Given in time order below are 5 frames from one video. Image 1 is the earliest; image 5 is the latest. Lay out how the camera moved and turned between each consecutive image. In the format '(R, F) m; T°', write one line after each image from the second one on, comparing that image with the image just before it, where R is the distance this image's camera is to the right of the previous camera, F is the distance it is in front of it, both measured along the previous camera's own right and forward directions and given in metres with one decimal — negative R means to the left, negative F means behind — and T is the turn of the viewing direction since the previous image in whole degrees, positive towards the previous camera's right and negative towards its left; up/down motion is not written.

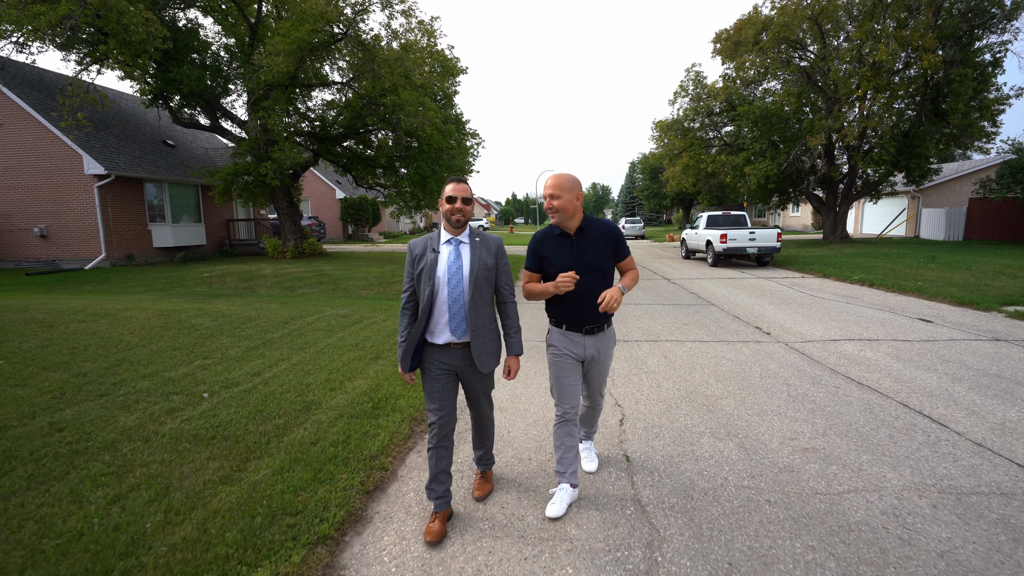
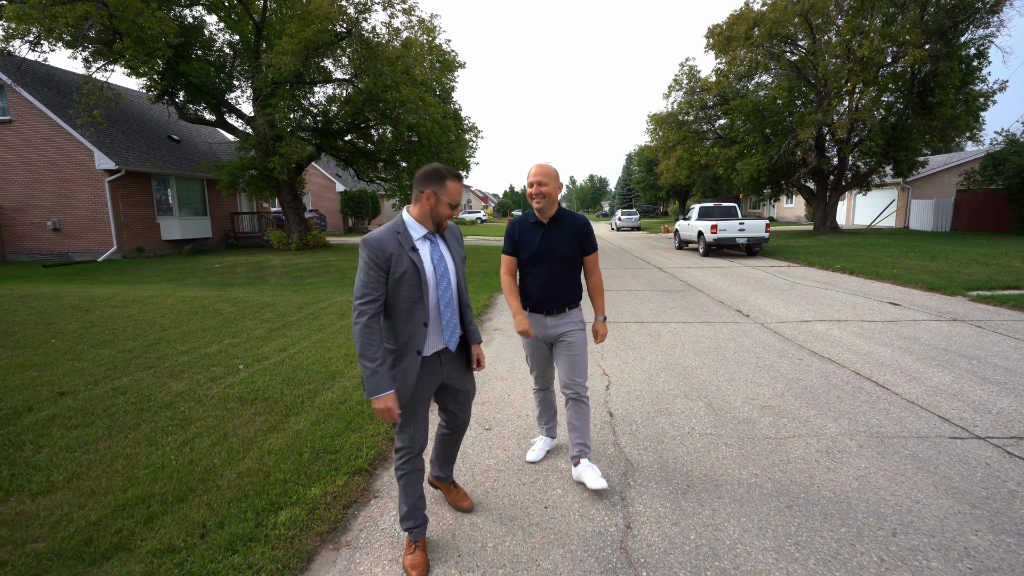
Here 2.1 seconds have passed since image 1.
(0.0, -0.6) m; 0°
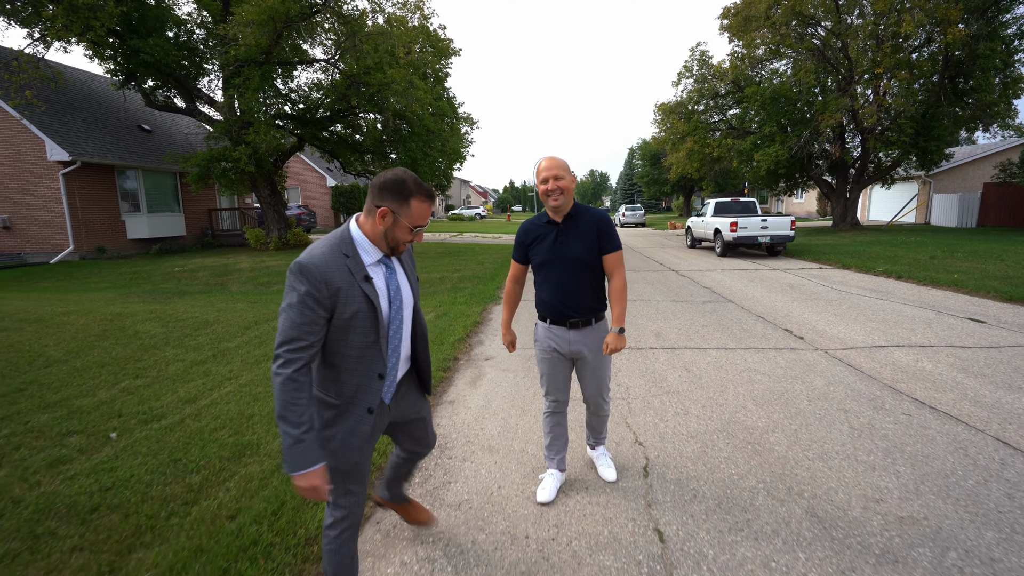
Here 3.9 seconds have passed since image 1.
(+0.1, +1.6) m; 0°
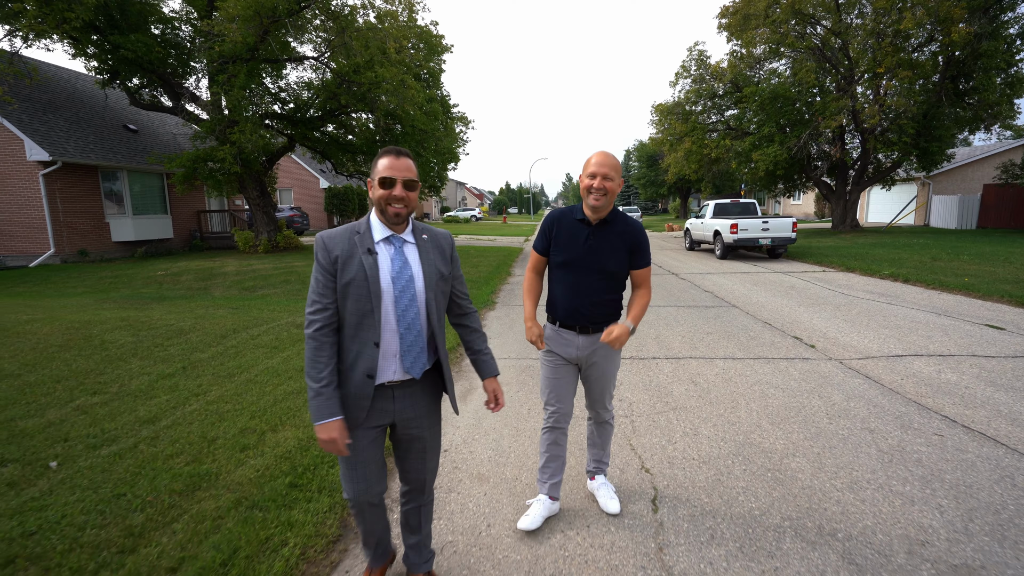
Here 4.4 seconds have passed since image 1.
(0.0, +0.4) m; 0°
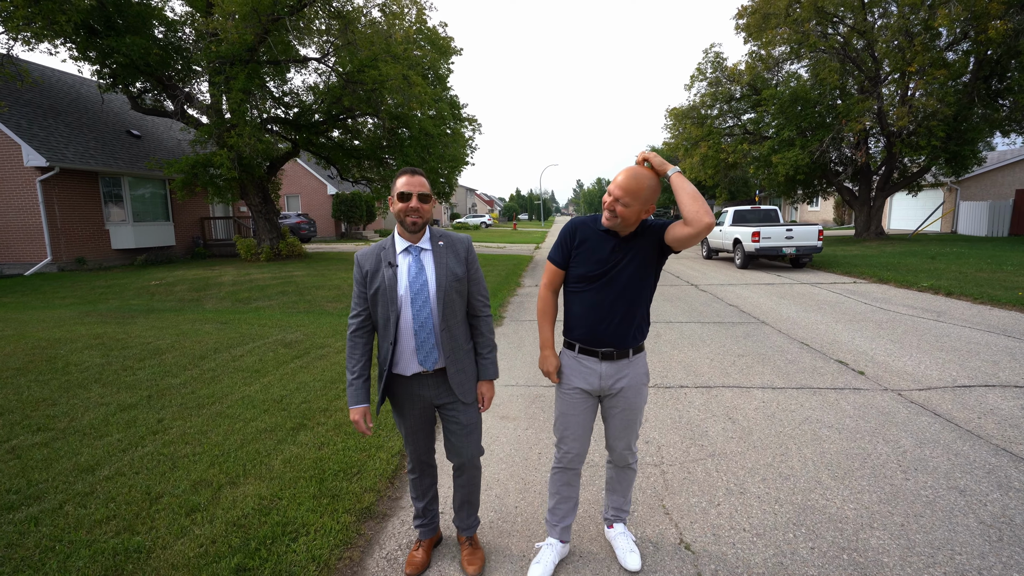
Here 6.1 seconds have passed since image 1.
(0.0, +0.7) m; -1°
